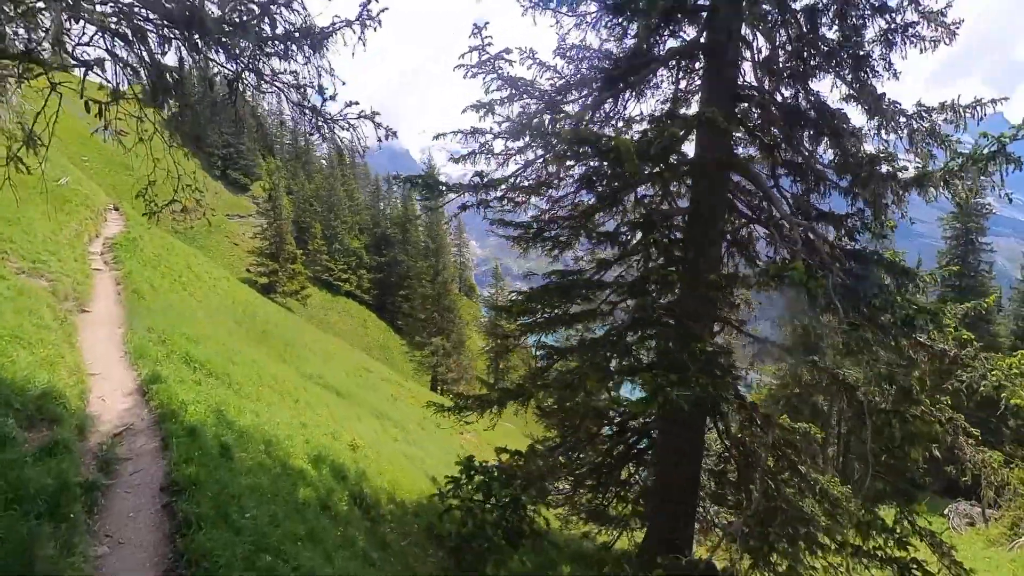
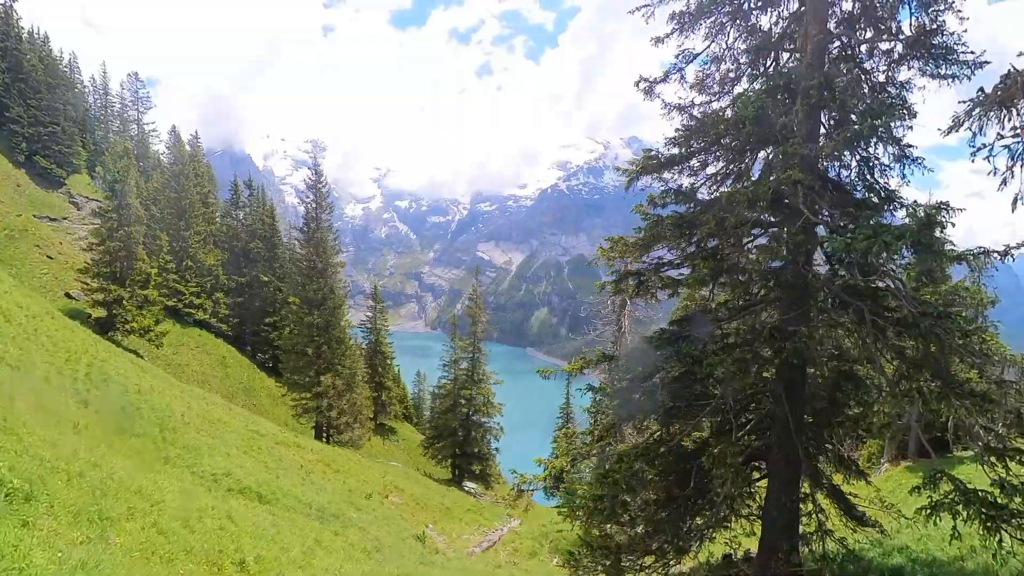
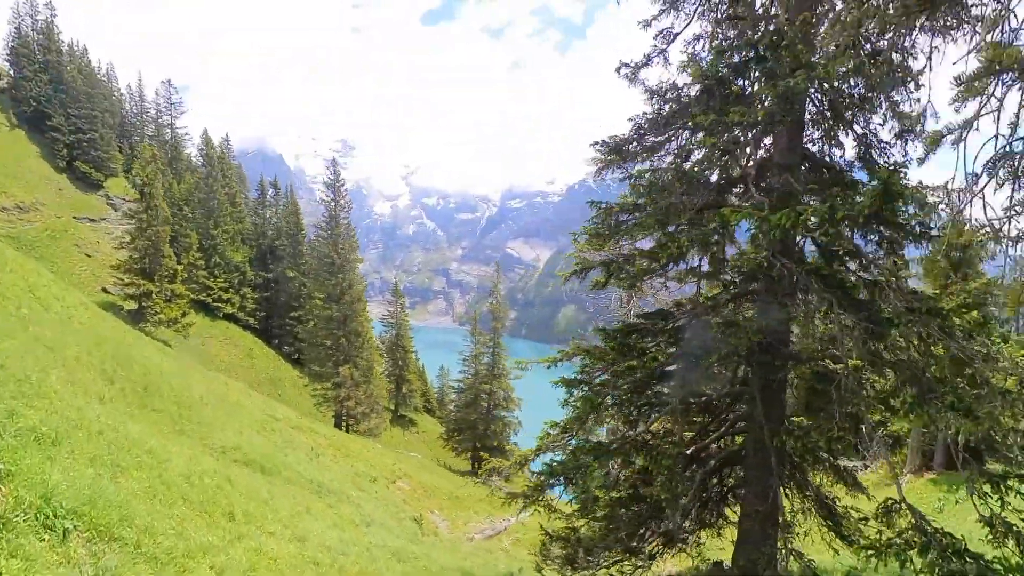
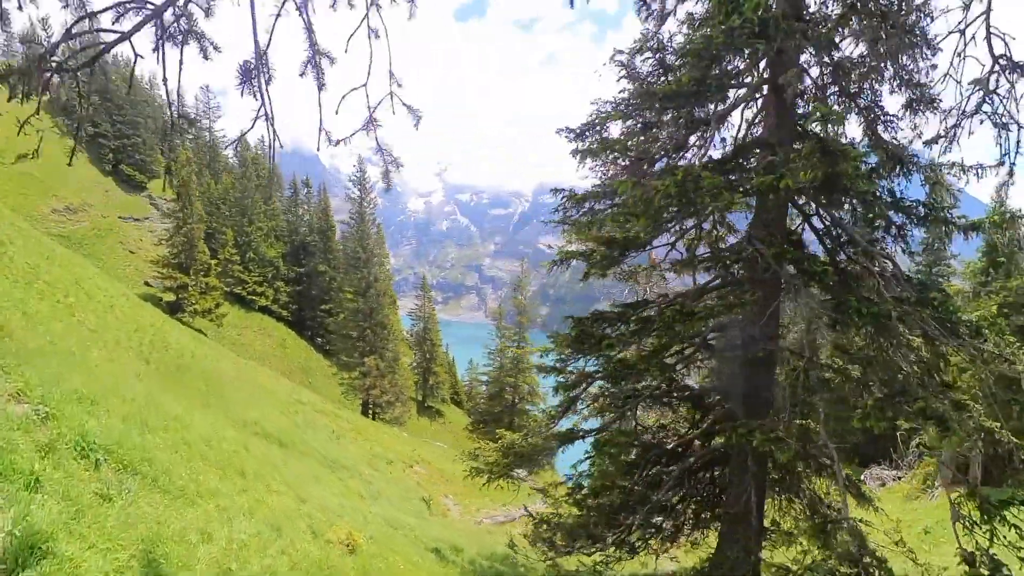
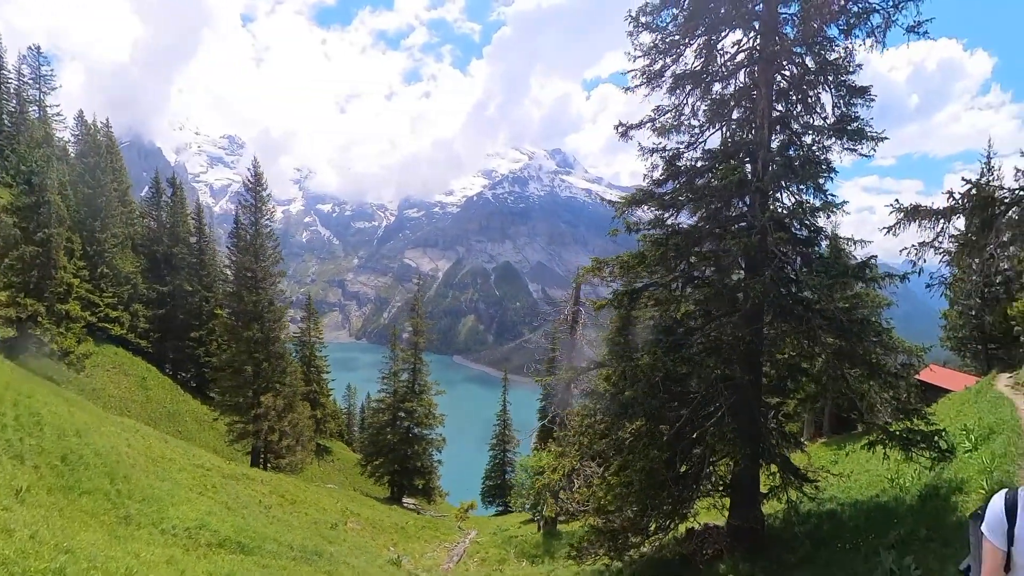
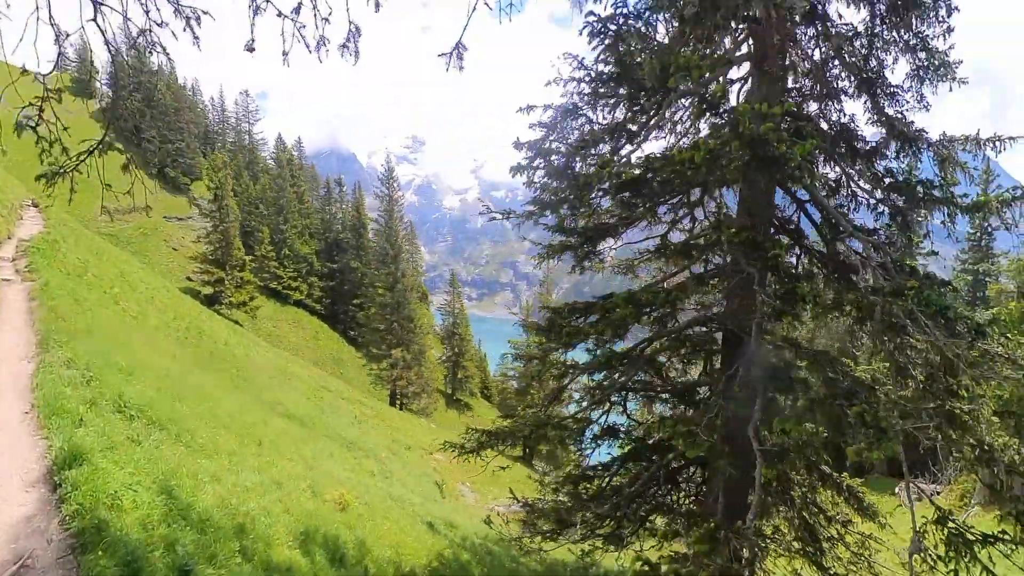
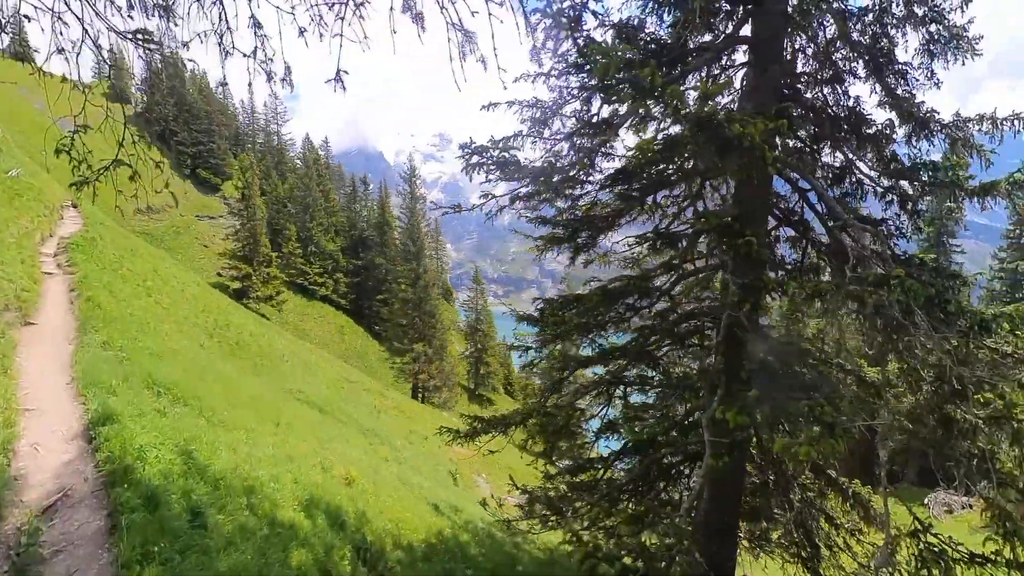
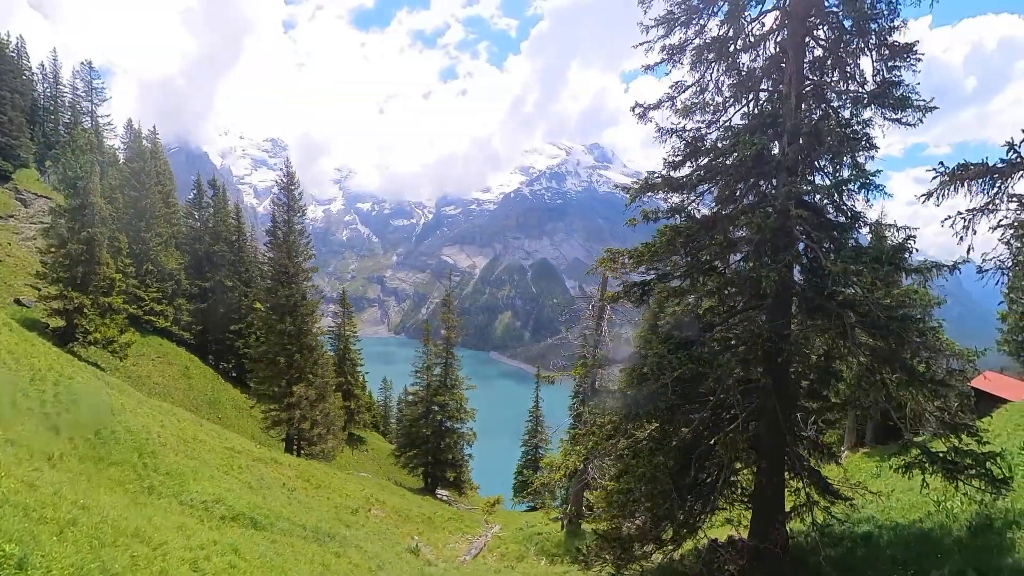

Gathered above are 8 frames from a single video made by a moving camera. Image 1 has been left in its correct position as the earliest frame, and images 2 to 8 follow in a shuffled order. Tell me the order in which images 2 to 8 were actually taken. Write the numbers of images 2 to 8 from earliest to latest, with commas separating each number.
7, 6, 4, 3, 2, 8, 5
